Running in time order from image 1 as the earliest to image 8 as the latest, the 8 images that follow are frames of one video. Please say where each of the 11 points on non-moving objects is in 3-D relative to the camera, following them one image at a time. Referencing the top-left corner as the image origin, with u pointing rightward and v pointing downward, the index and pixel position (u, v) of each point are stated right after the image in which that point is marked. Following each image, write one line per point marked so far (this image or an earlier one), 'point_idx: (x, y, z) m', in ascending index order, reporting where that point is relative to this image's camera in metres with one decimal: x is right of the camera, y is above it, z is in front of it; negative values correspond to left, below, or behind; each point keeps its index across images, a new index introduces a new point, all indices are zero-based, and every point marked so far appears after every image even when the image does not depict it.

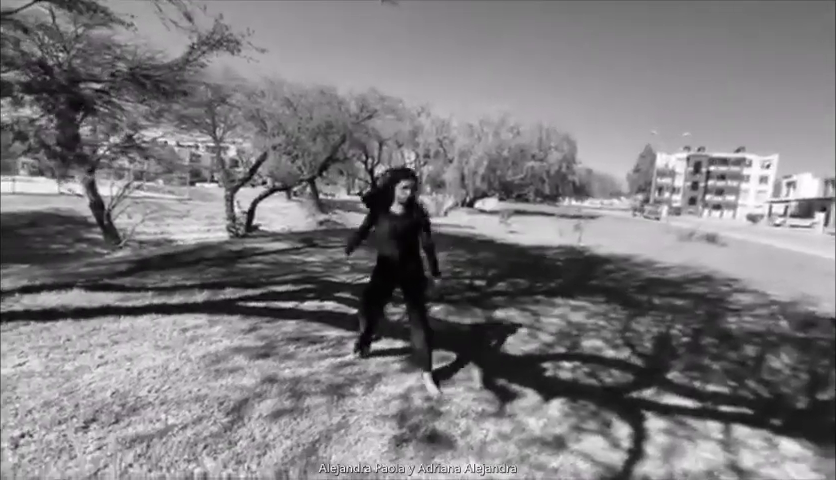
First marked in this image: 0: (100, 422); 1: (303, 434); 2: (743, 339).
0: (-2.2, -1.3, +2.7) m
1: (-0.8, -1.3, +2.7) m
2: (+4.6, -1.4, +5.6) m
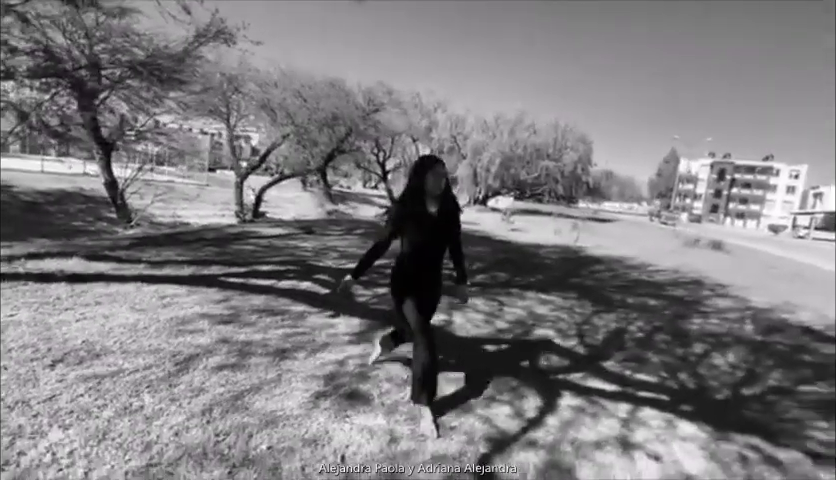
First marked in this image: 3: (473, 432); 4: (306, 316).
0: (-2.8, -1.0, +3.2) m
1: (-1.4, -1.1, +3.1) m
2: (+4.1, -1.4, +5.8) m
3: (+0.4, -1.4, +2.9) m
4: (-1.4, -0.9, +4.9) m
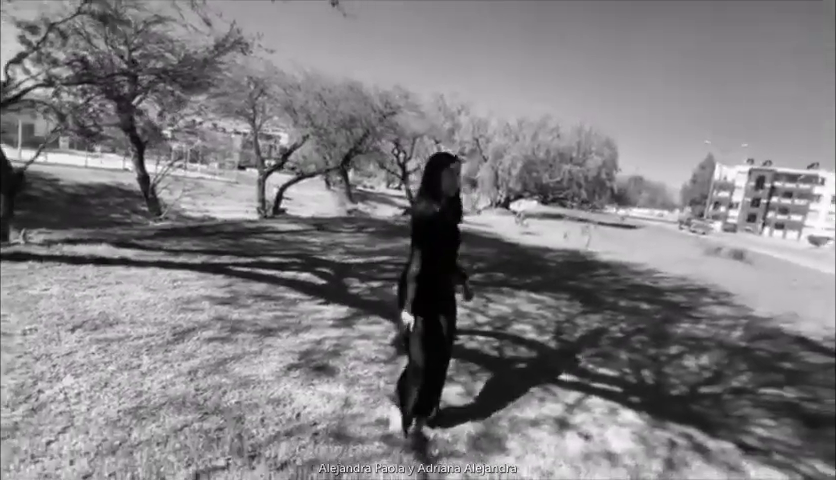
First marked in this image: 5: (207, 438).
0: (-3.2, -0.8, +3.7) m
1: (-1.8, -1.0, +3.6) m
2: (+3.9, -1.5, +5.9) m
3: (+0.1, -1.4, +3.3) m
4: (-1.6, -0.8, +5.4) m
5: (-1.3, -1.3, +2.5) m
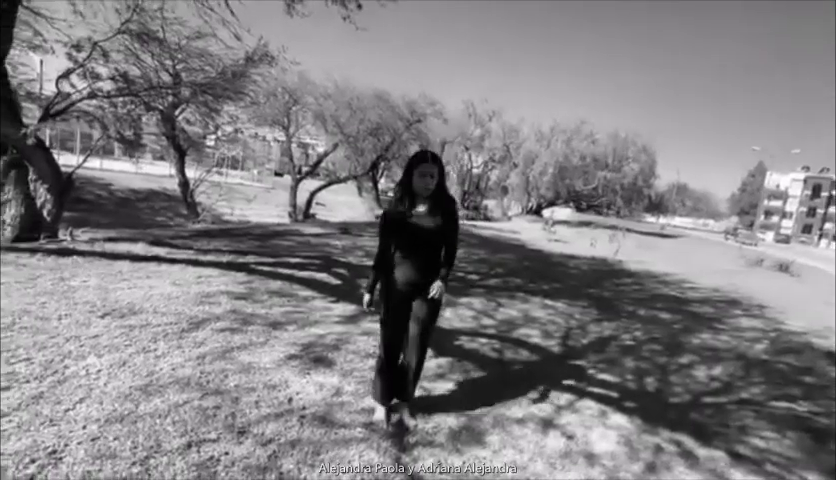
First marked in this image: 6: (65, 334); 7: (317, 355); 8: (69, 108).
0: (-3.2, -0.8, +4.1) m
1: (-1.9, -1.0, +3.9) m
2: (+4.0, -1.6, +5.8) m
3: (-0.1, -1.4, +3.4) m
4: (-1.6, -0.9, +5.7) m
5: (-1.5, -1.2, +2.8) m
6: (-3.3, -0.9, +3.7) m
7: (-1.0, -1.1, +3.9) m
8: (-6.9, +2.6, +7.8) m
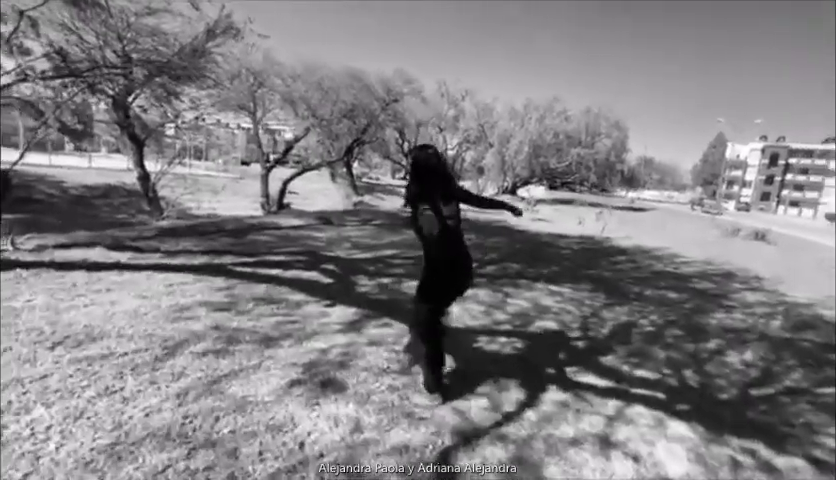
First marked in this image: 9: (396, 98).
0: (-3.0, -0.9, +3.4) m
1: (-1.6, -1.1, +3.2) m
2: (+4.1, -1.3, +5.5) m
3: (+0.2, -1.3, +2.9) m
4: (-1.5, -0.8, +5.0) m
5: (-1.2, -1.3, +2.1) m
6: (-3.1, -1.0, +2.9) m
7: (-0.8, -1.1, +3.3) m
8: (-7.1, +2.5, +6.7) m
9: (-1.0, +7.1, +19.9) m
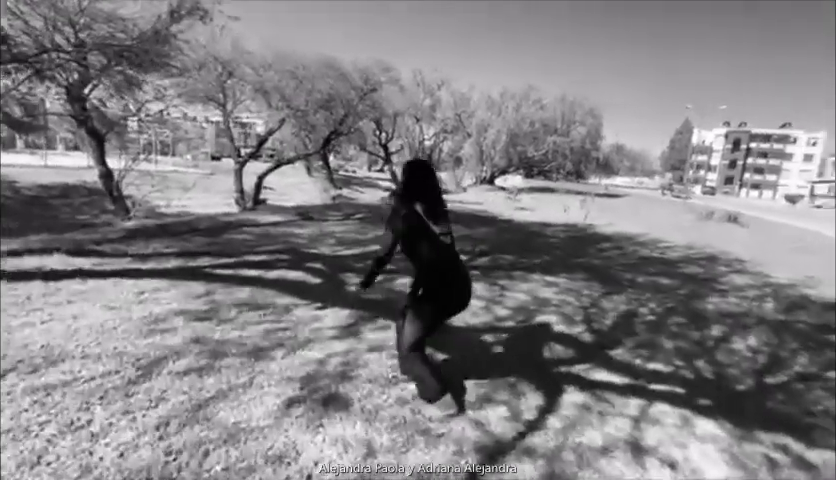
0: (-2.9, -1.0, +2.9) m
1: (-1.6, -1.1, +2.8) m
2: (+4.0, -1.1, +5.4) m
3: (+0.3, -1.3, +2.6) m
4: (-1.5, -0.8, +4.6) m
5: (-1.0, -1.3, +1.8) m
6: (-3.0, -1.1, +2.4) m
7: (-0.7, -1.1, +2.9) m
8: (-7.3, +2.3, +5.9) m
9: (-2.1, +7.5, +19.3) m
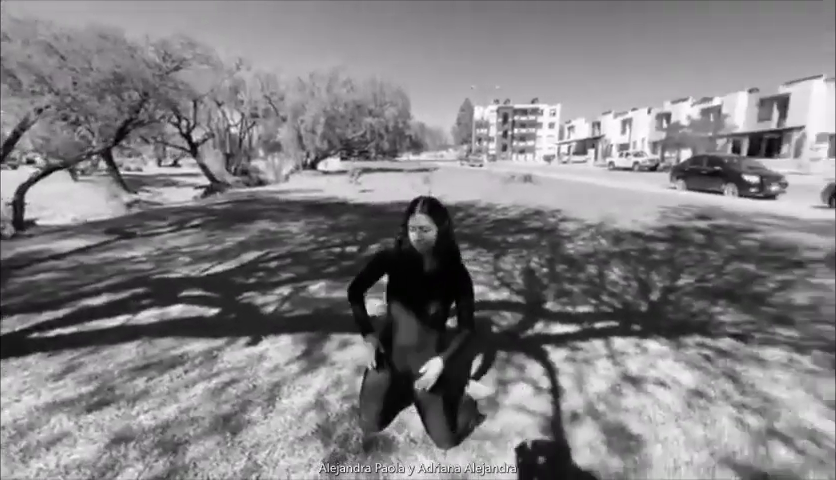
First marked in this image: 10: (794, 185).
0: (-2.4, -1.4, +1.4) m
1: (-1.1, -1.3, +2.0) m
2: (+2.8, -0.4, +6.7) m
3: (+0.7, -1.2, +2.6) m
4: (-1.8, -1.0, +3.6) m
5: (-0.2, -1.5, +1.2) m
6: (-2.2, -1.6, +1.0) m
7: (-0.4, -1.2, +2.4) m
8: (-8.0, +1.1, +2.1) m
9: (-10.0, +7.0, +16.0) m
10: (+18.4, +2.7, +19.4) m
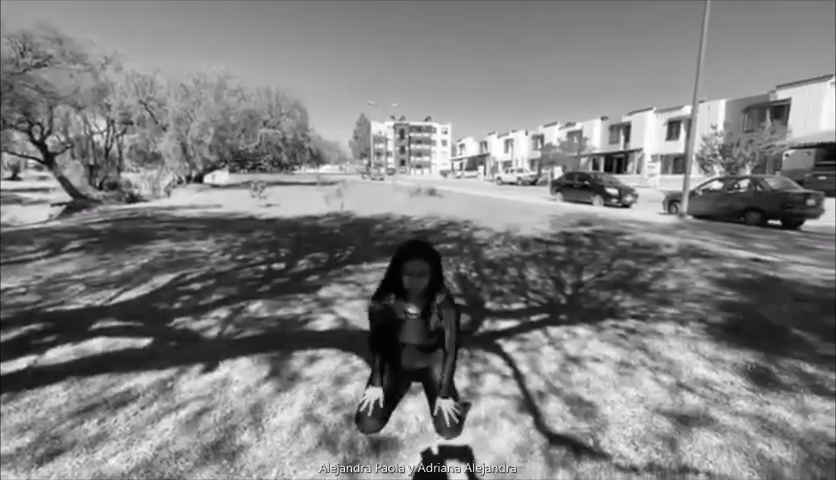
0: (-2.0, -1.6, +1.1) m
1: (-0.9, -1.4, +1.9) m
2: (+1.6, -0.5, +7.4) m
3: (+0.7, -1.3, +2.9) m
4: (-2.0, -1.2, +3.3) m
5: (+0.2, -1.5, +1.4) m
6: (-1.7, -1.7, +0.7) m
7: (-0.4, -1.3, +2.5) m
8: (-7.8, +0.7, +0.3) m
9: (-13.4, +6.1, +13.5) m
10: (+13.4, +2.6, +23.8) m
